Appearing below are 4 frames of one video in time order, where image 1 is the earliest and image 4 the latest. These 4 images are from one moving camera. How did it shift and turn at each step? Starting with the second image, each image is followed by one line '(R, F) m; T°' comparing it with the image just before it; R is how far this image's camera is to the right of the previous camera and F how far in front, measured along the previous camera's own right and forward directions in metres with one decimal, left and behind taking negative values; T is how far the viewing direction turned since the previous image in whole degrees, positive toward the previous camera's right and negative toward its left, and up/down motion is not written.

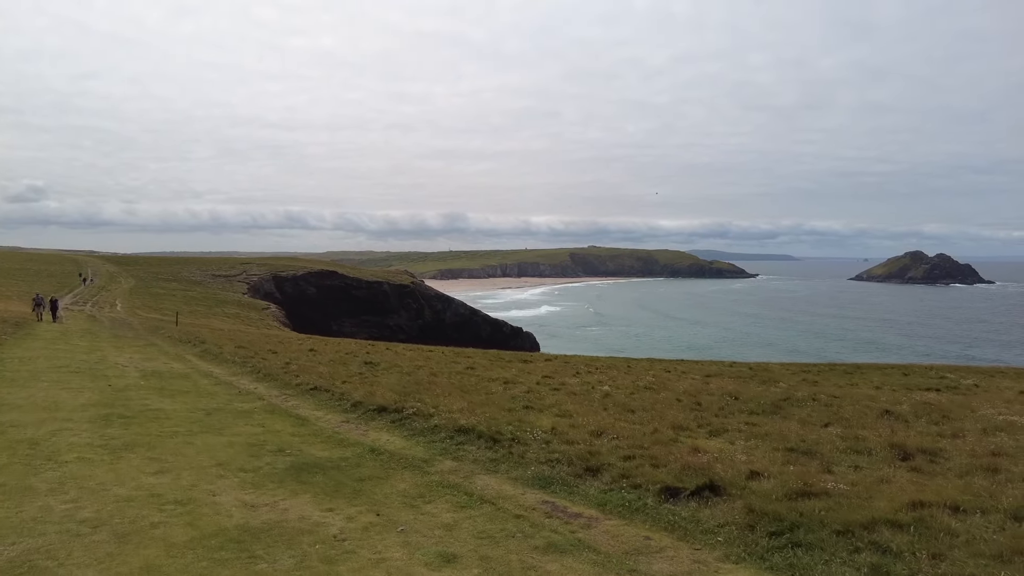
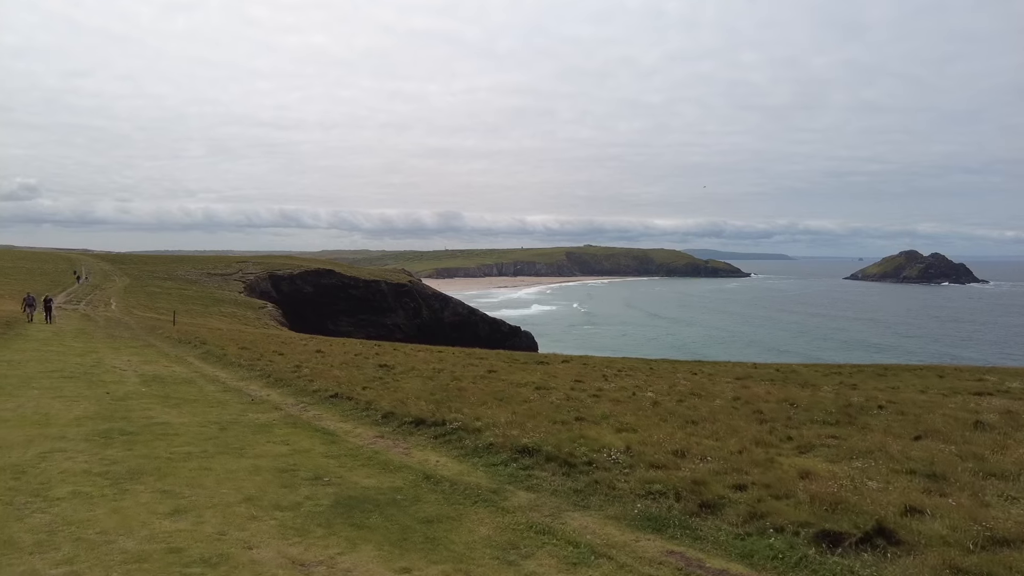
(-1.7, +2.1) m; 0°
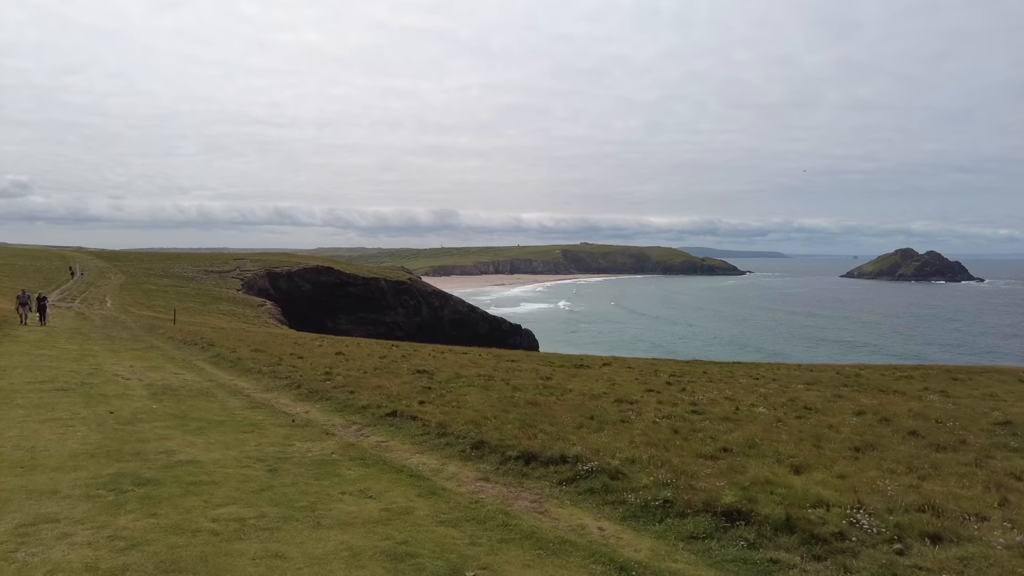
(-3.1, +3.9) m; 0°
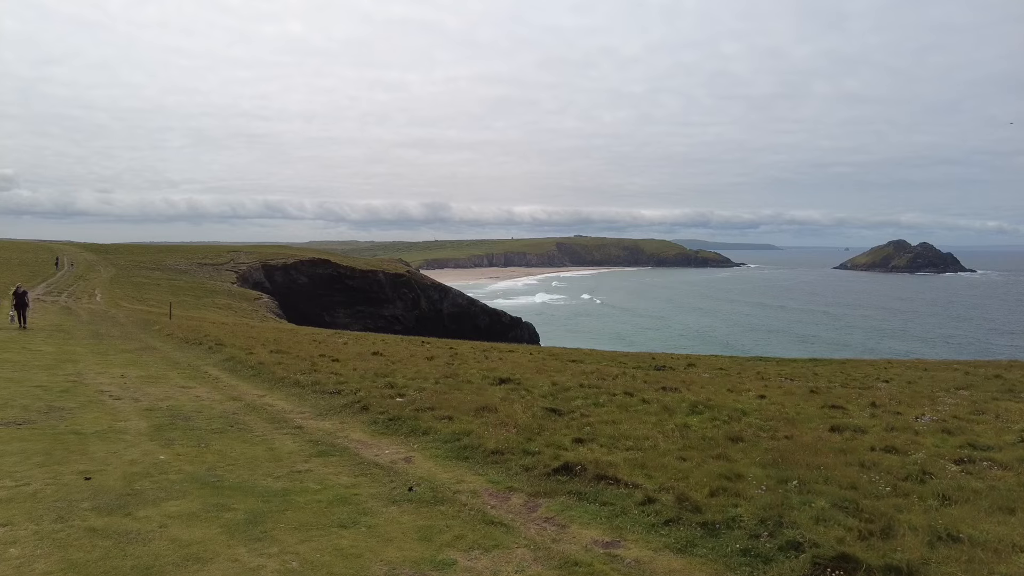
(-4.6, +6.8) m; +1°
